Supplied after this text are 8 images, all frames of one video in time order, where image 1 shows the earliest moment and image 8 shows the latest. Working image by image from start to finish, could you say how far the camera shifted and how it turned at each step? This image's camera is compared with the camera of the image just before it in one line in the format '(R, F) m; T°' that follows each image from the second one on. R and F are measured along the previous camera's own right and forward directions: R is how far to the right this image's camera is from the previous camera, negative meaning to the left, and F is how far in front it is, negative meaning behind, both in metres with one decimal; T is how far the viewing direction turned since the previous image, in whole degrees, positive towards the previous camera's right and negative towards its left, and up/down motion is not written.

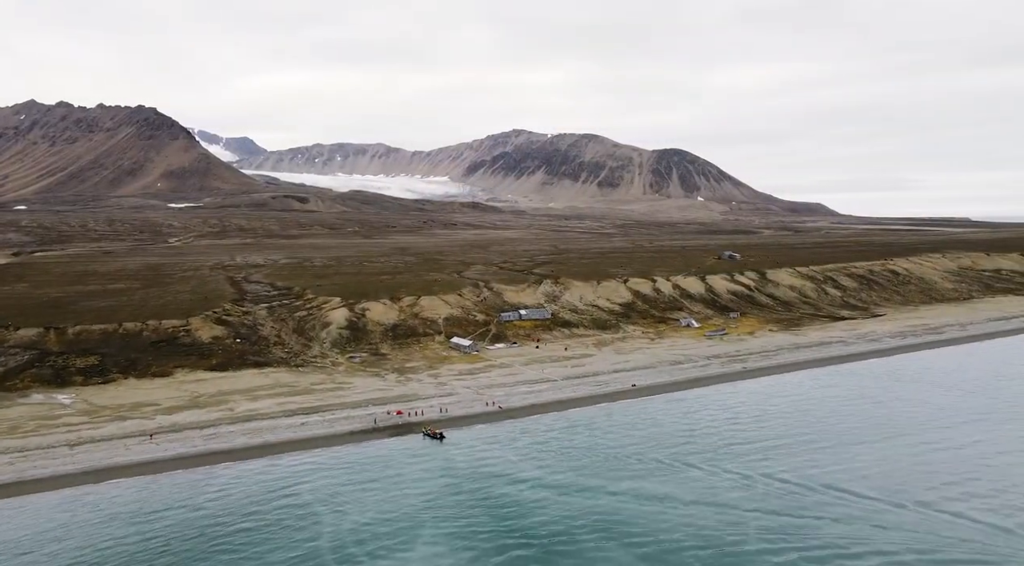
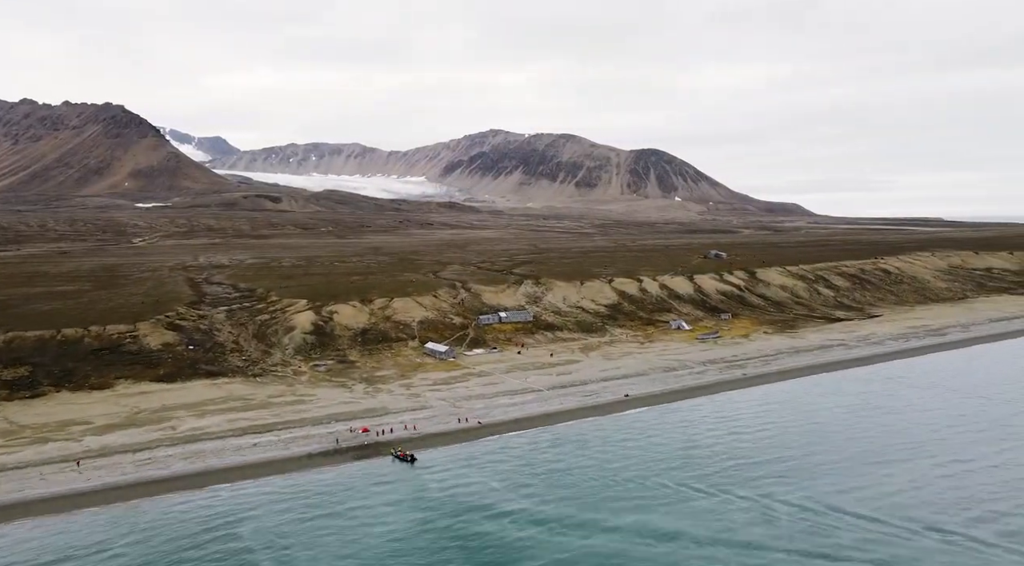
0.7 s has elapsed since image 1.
(-0.2, +5.6) m; +2°
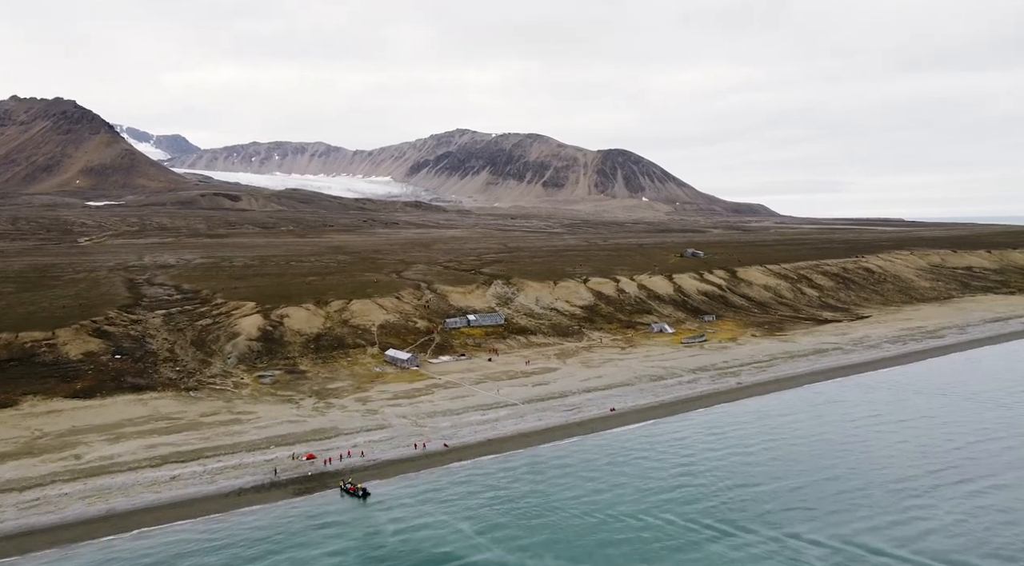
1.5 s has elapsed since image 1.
(-0.2, +6.5) m; +3°
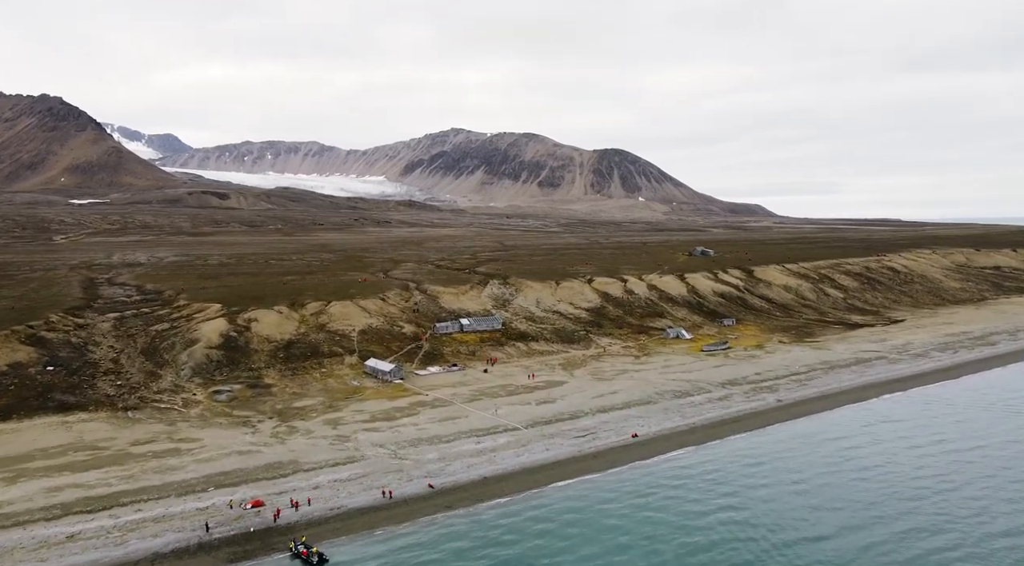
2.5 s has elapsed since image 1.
(-0.3, +8.2) m; 0°
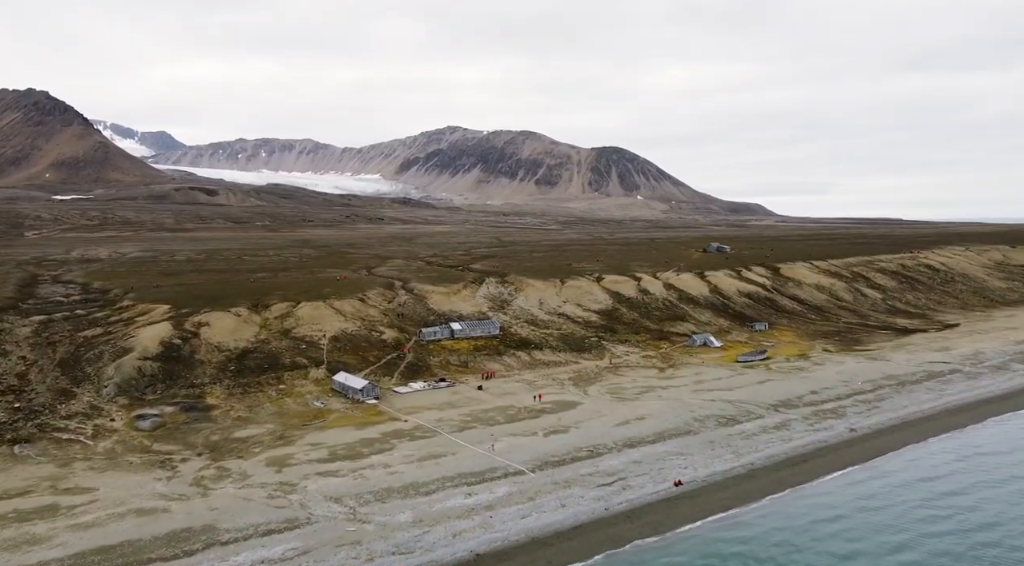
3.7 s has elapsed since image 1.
(-0.2, +9.9) m; 0°
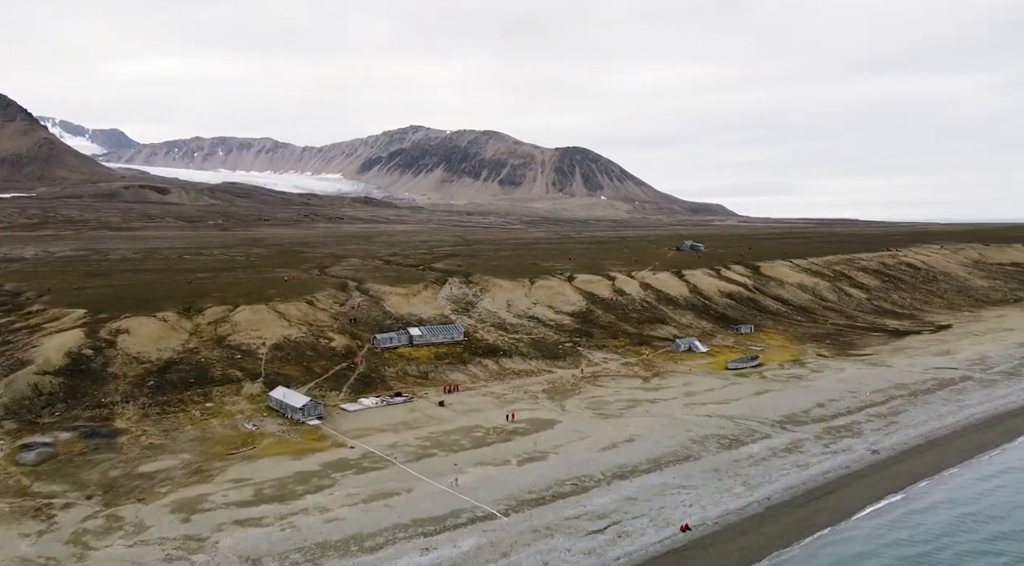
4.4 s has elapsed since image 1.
(-0.1, +5.8) m; +3°
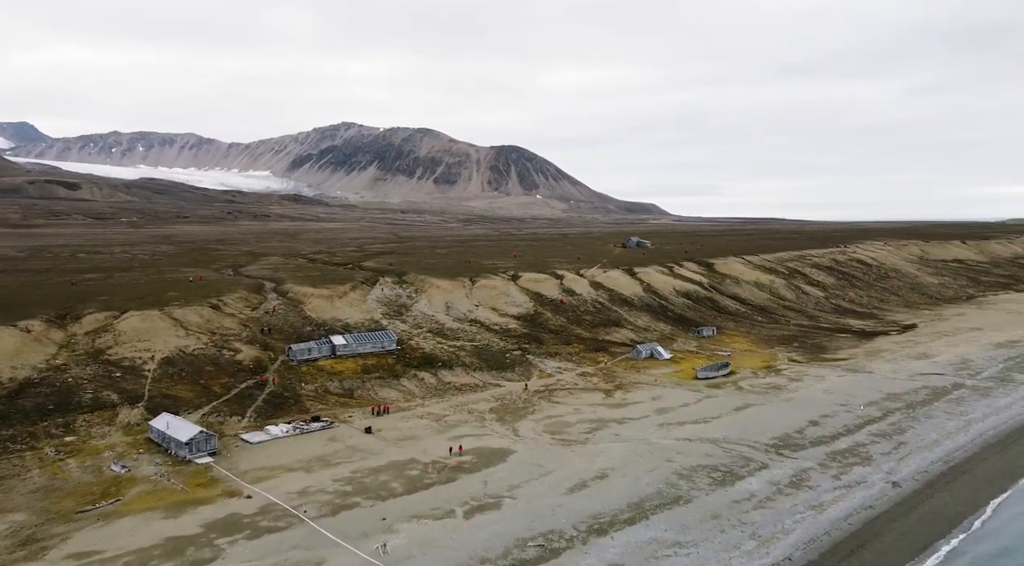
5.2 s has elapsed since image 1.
(-0.3, +6.6) m; +5°
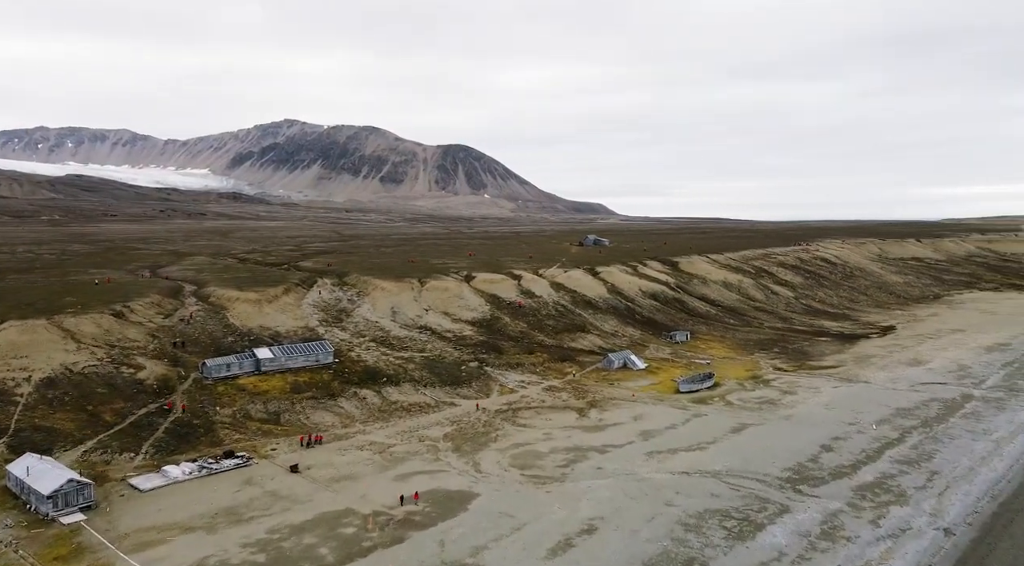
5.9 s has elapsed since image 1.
(-0.4, +5.7) m; +4°
